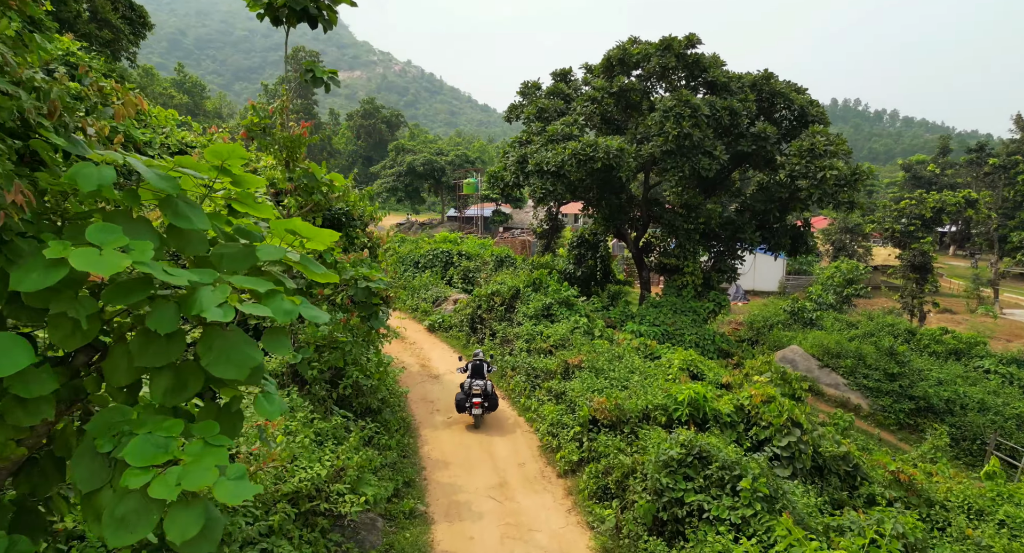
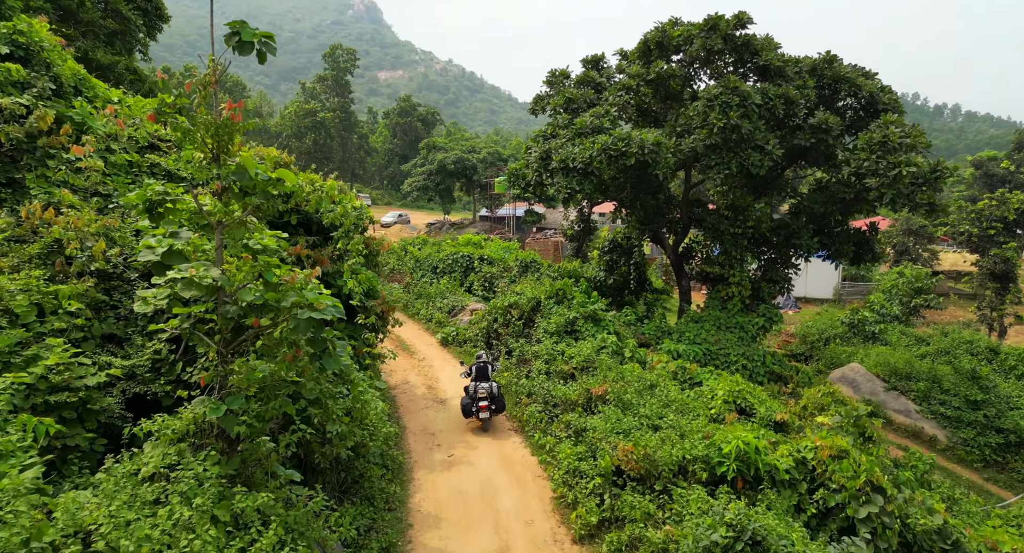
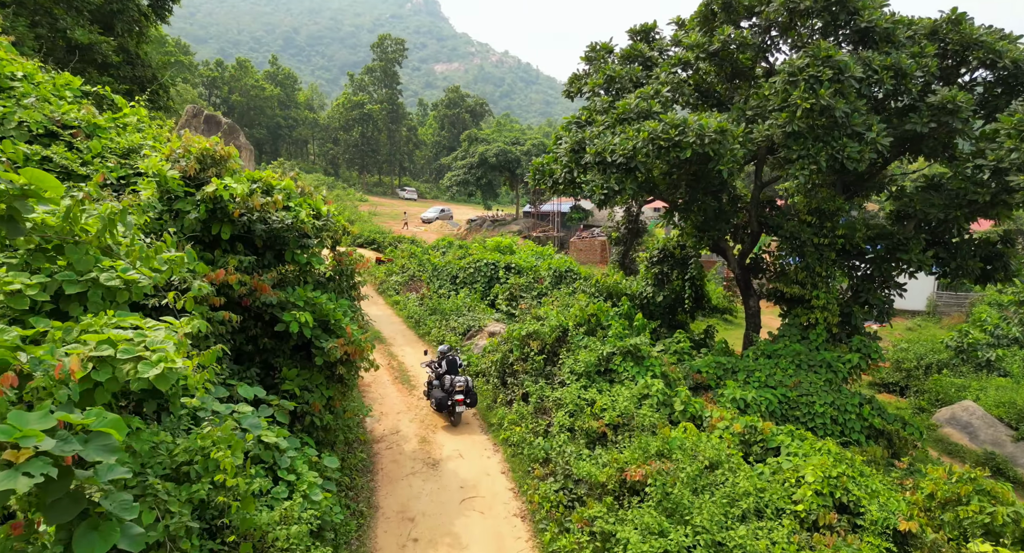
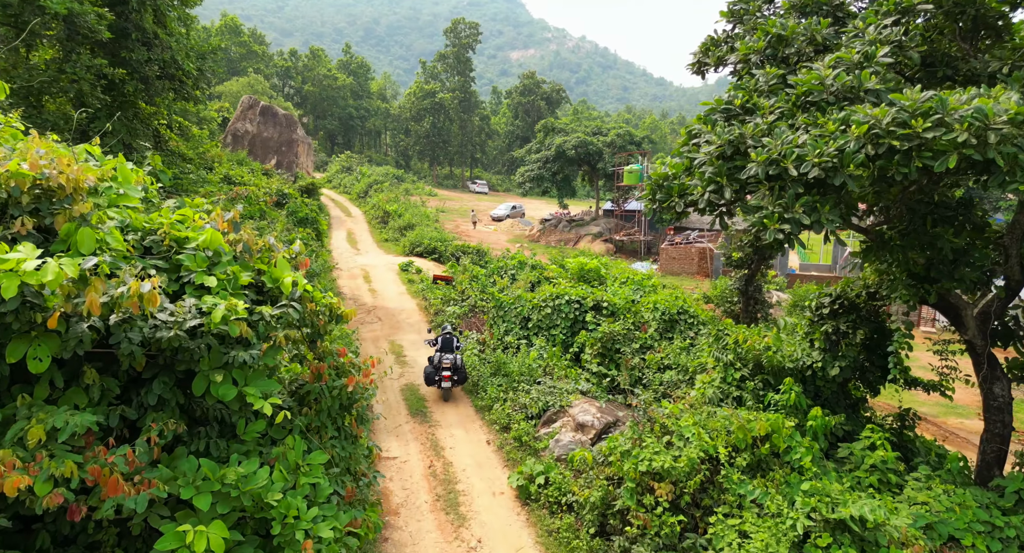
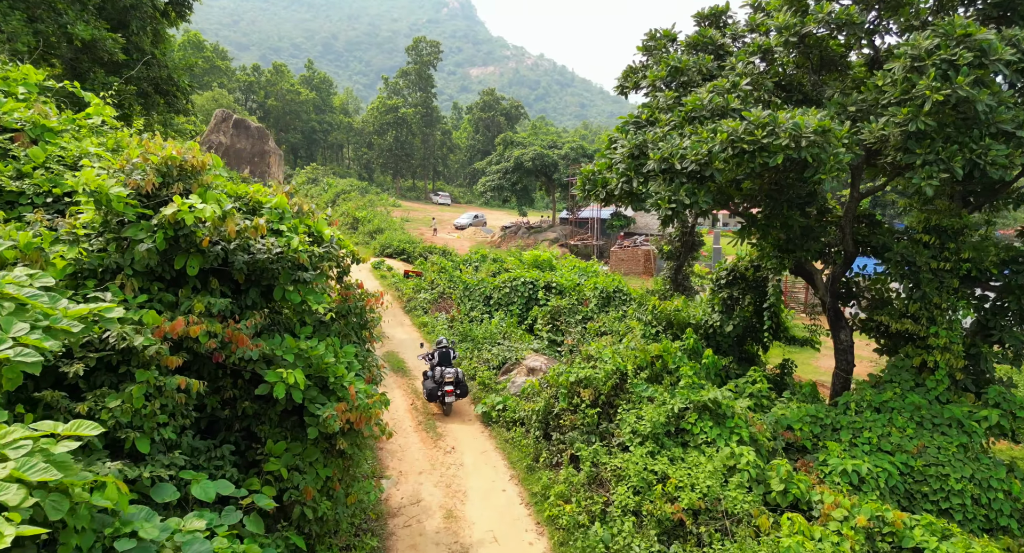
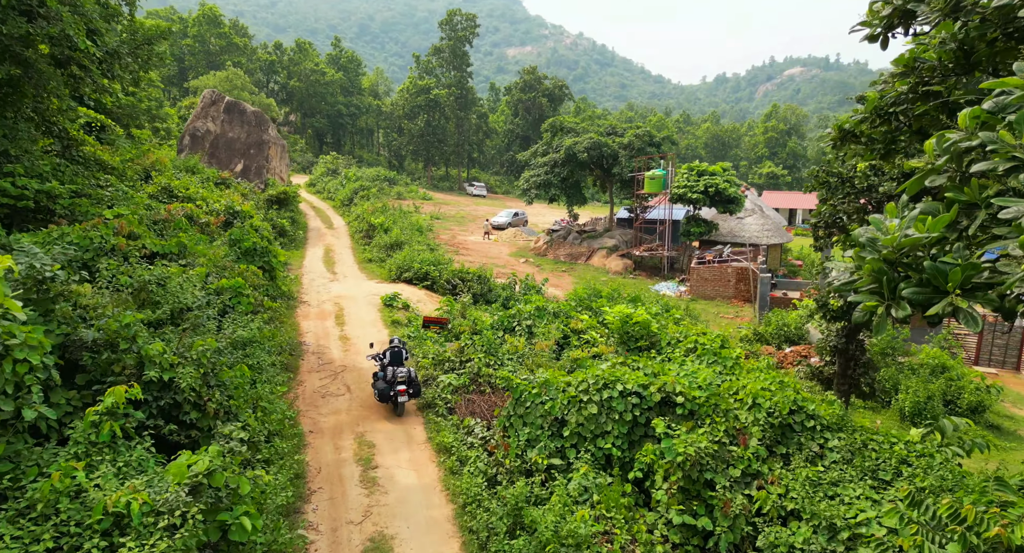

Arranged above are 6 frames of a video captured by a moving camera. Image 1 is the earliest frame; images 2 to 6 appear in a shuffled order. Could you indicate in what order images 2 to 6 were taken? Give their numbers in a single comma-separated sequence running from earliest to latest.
2, 3, 5, 4, 6
